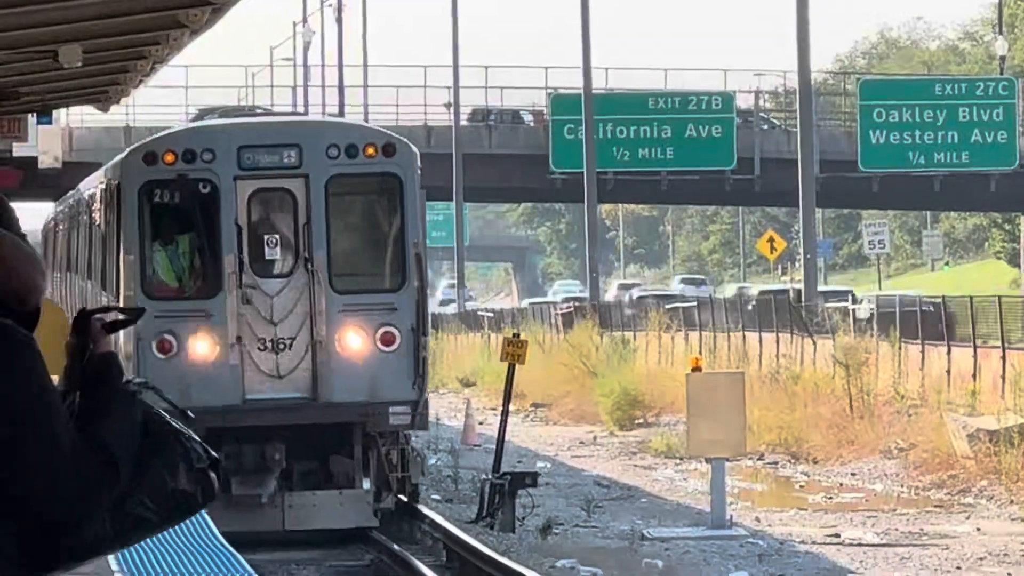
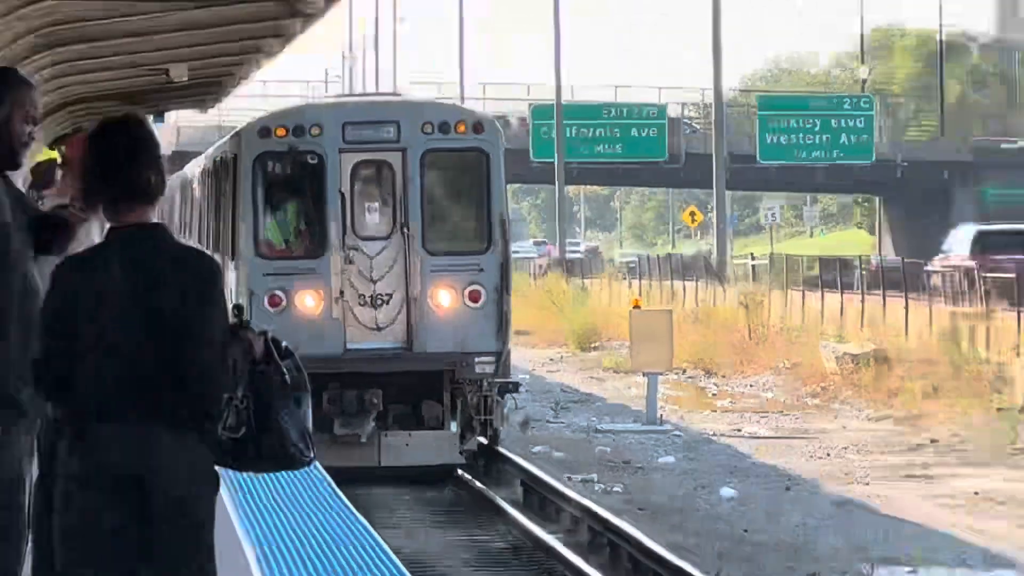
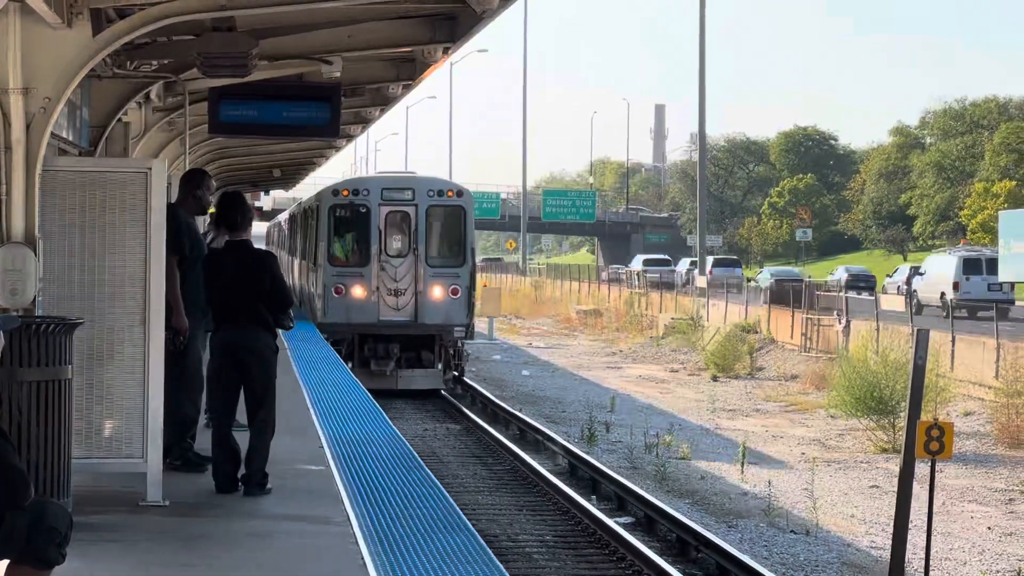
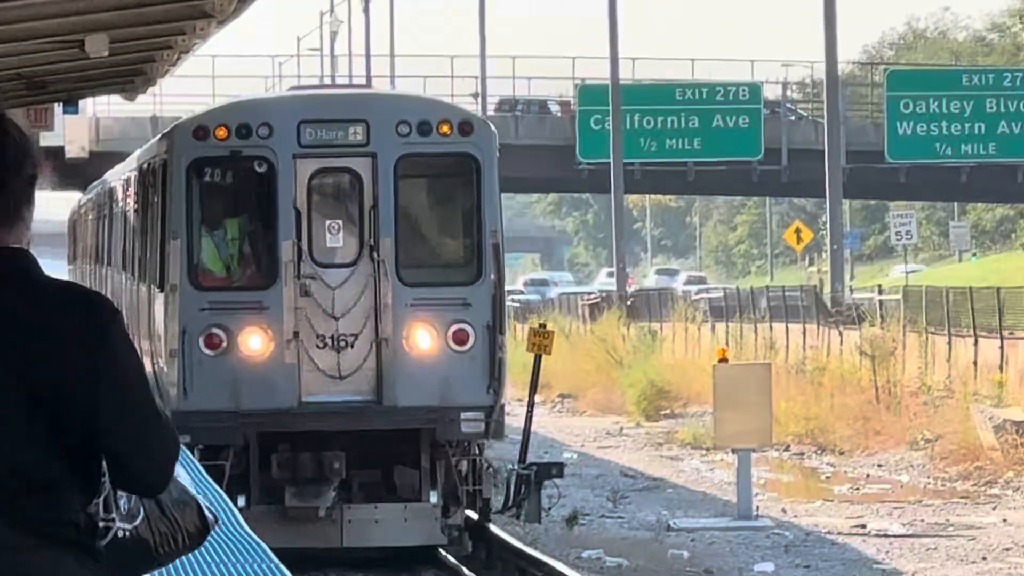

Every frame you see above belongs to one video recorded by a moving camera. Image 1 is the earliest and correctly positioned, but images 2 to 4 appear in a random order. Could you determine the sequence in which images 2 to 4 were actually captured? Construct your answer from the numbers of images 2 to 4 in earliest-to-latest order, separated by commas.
4, 2, 3
